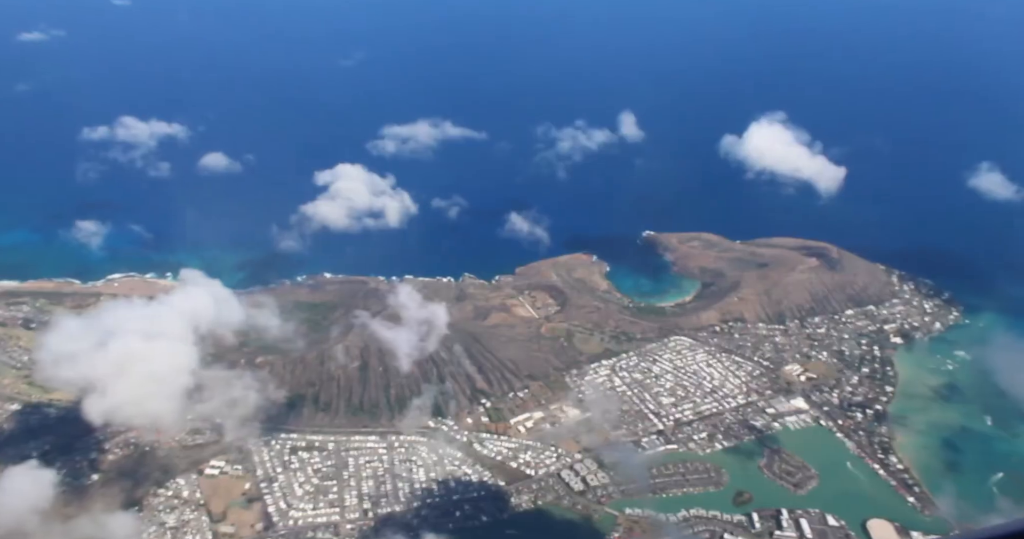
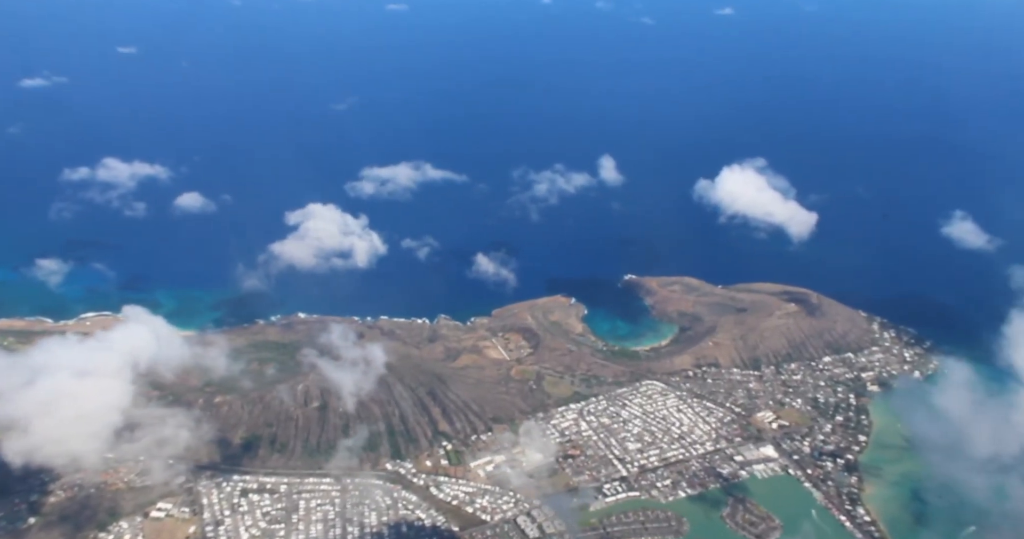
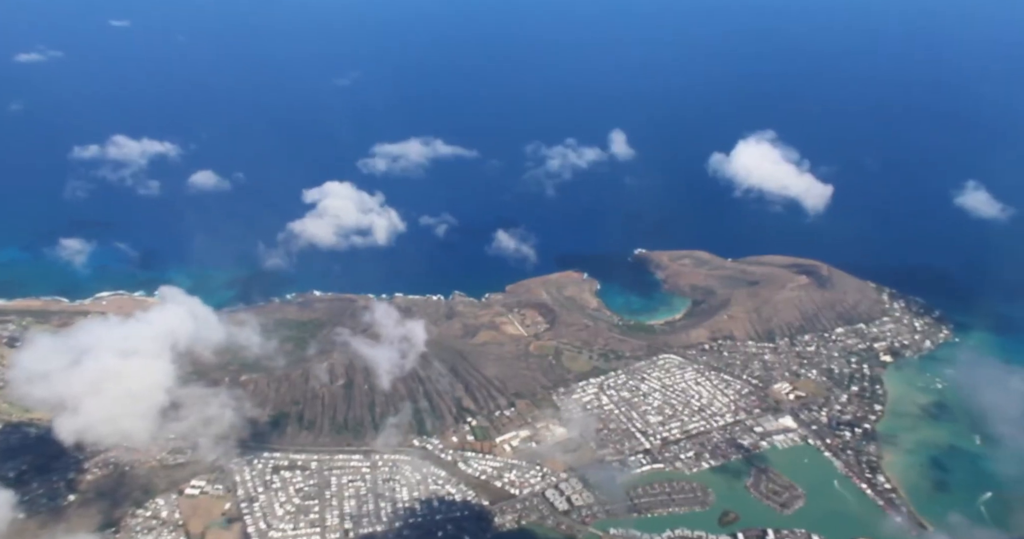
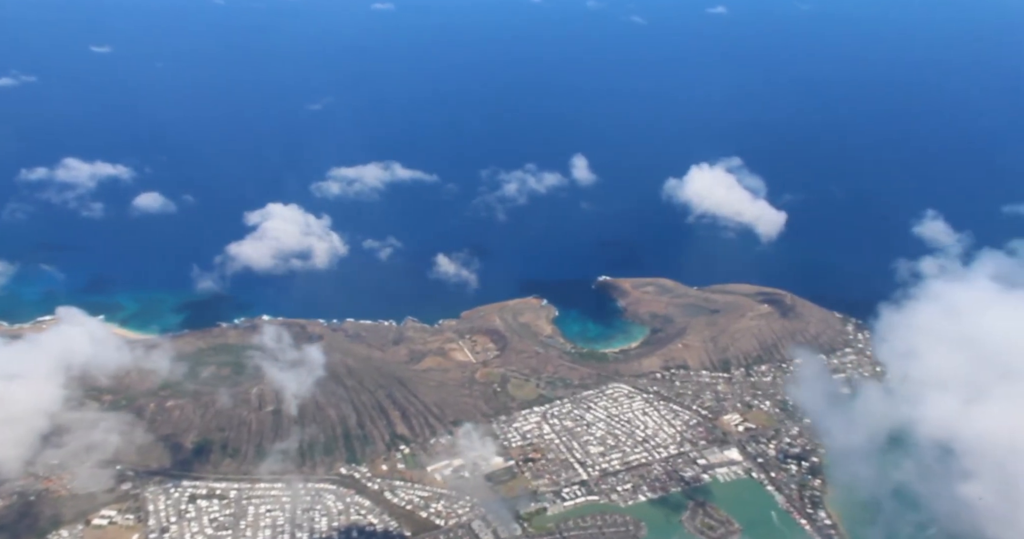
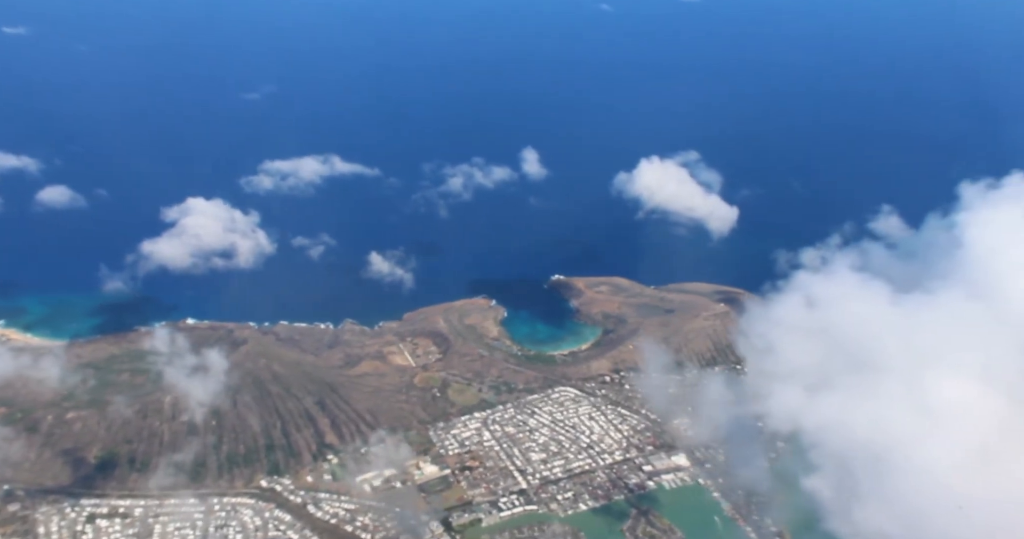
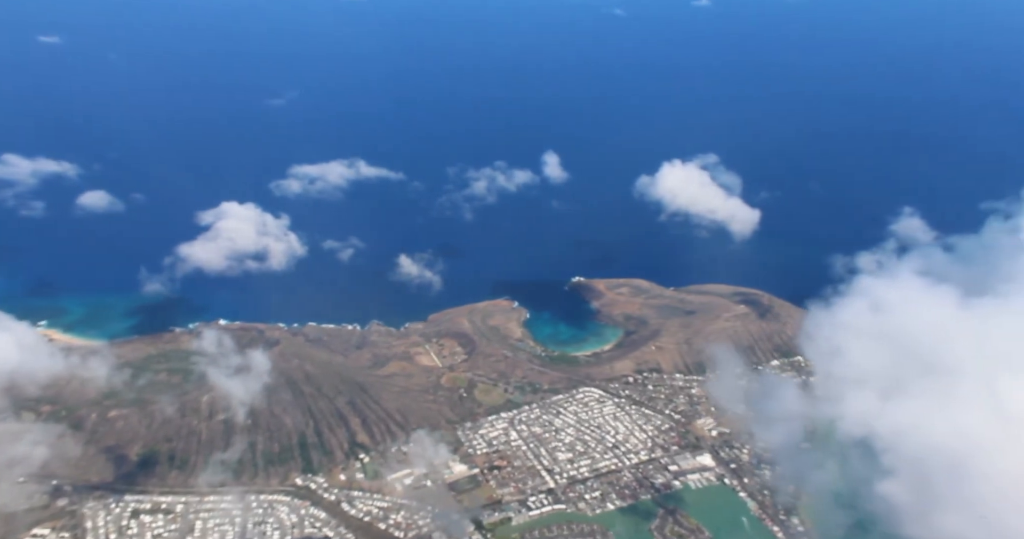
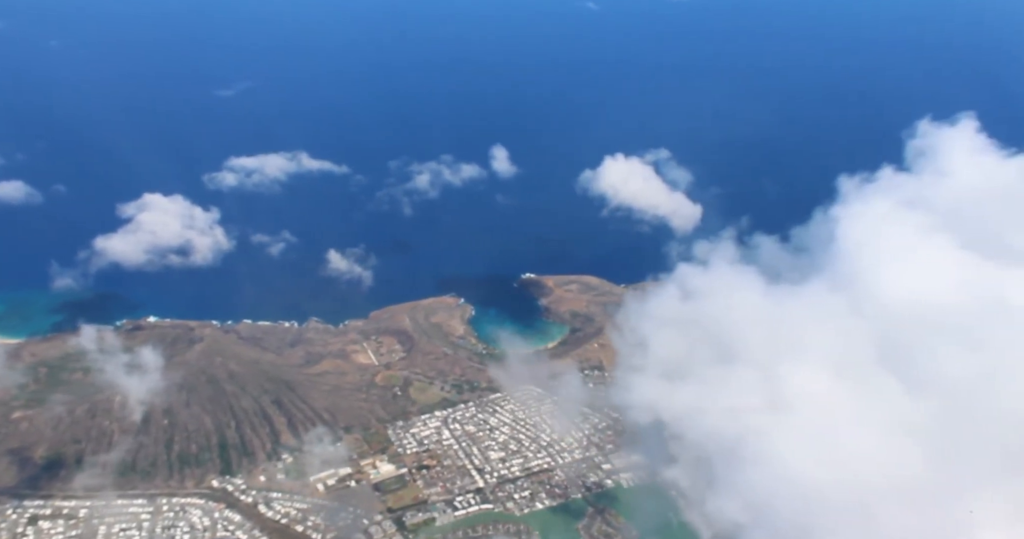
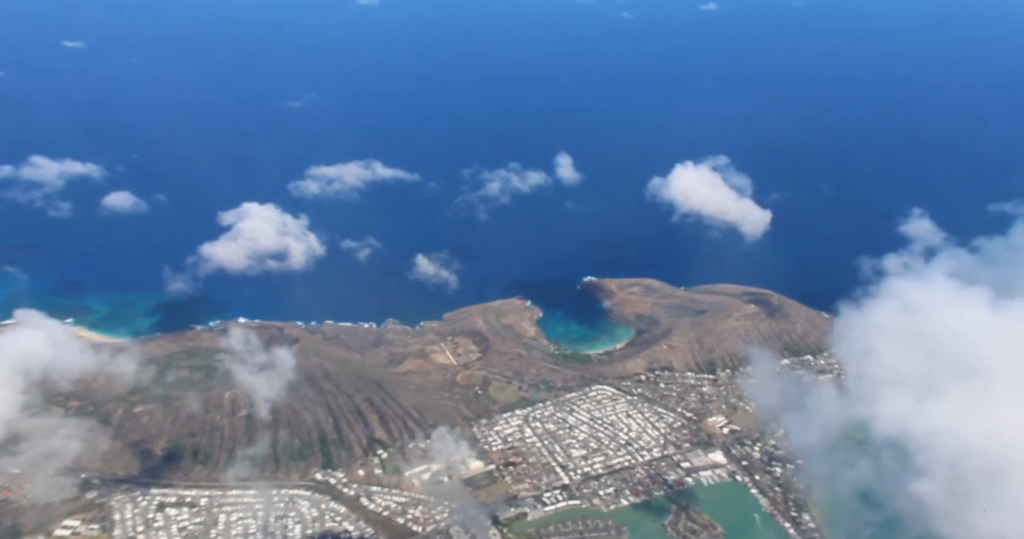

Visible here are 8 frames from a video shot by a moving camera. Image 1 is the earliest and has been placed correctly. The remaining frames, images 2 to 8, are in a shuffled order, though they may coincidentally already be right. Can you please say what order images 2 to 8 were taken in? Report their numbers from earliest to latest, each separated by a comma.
3, 2, 4, 8, 6, 5, 7
